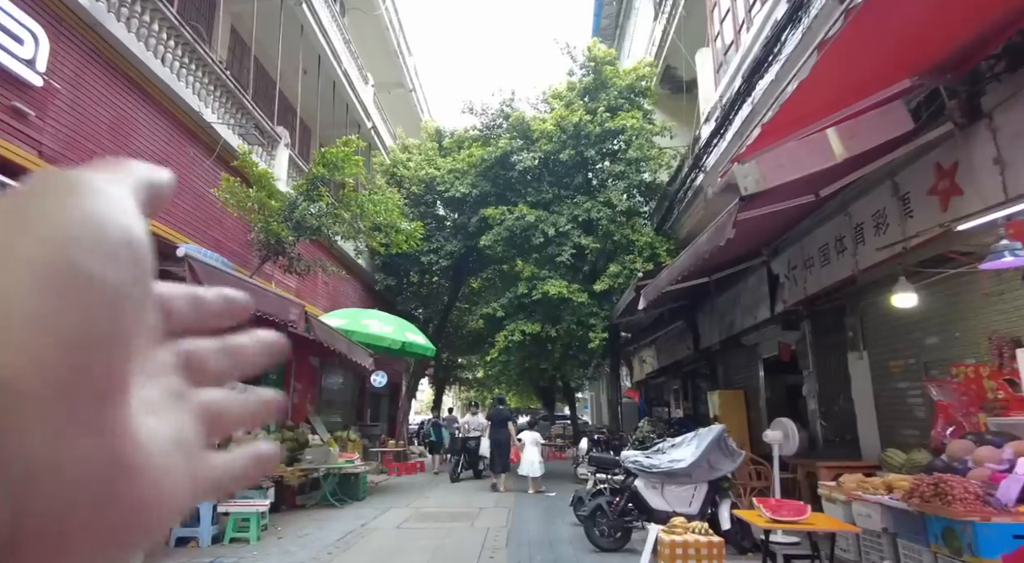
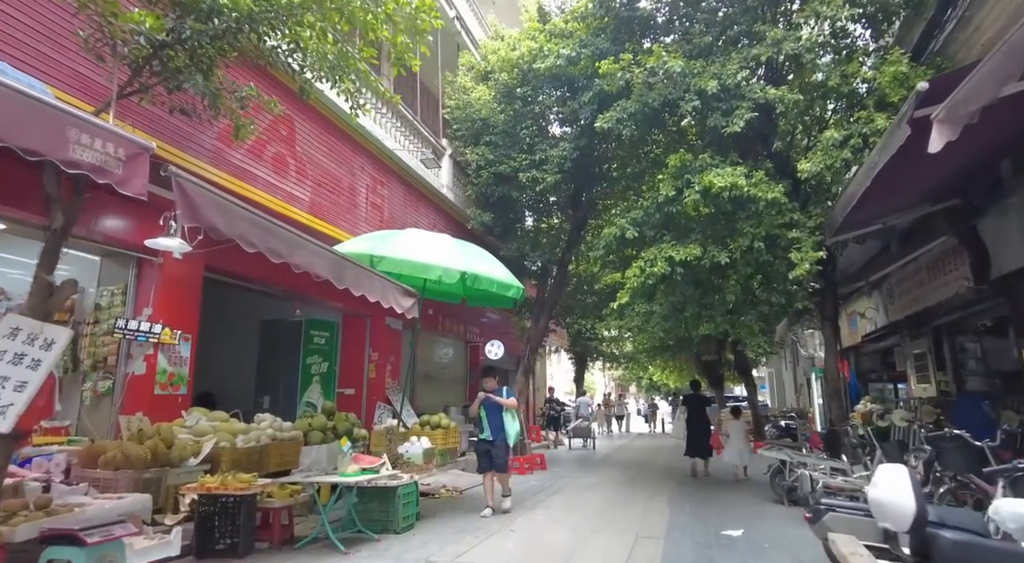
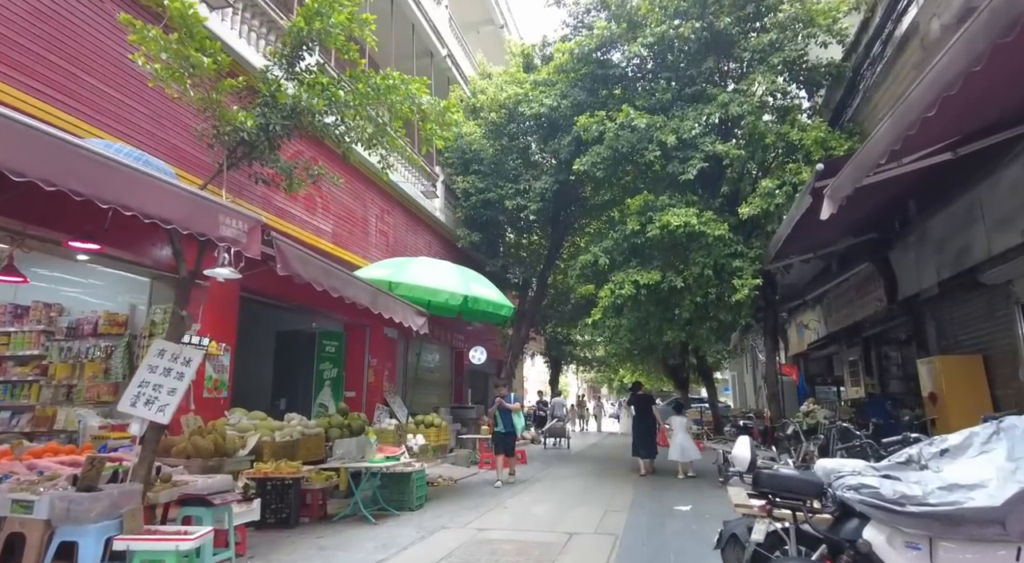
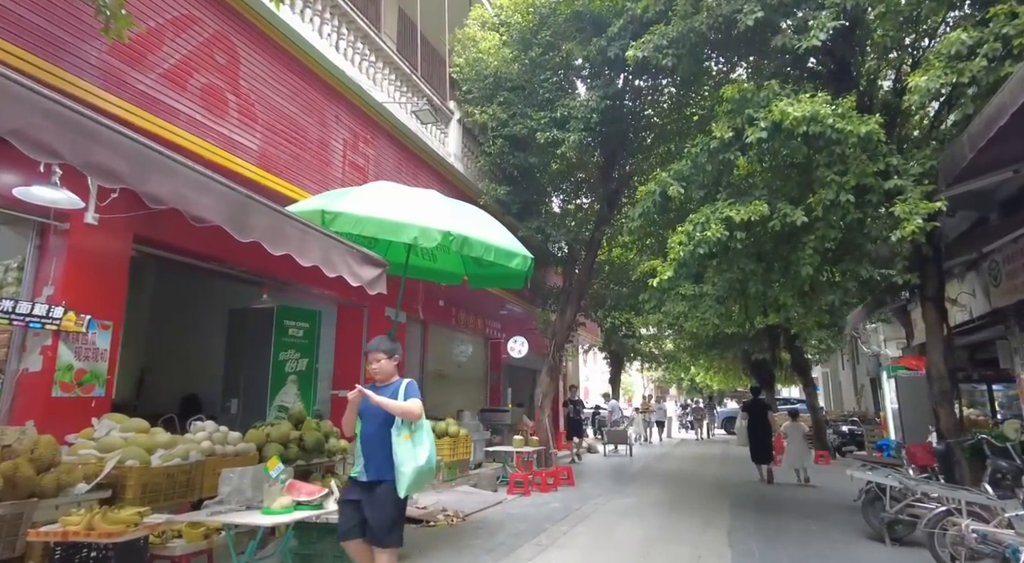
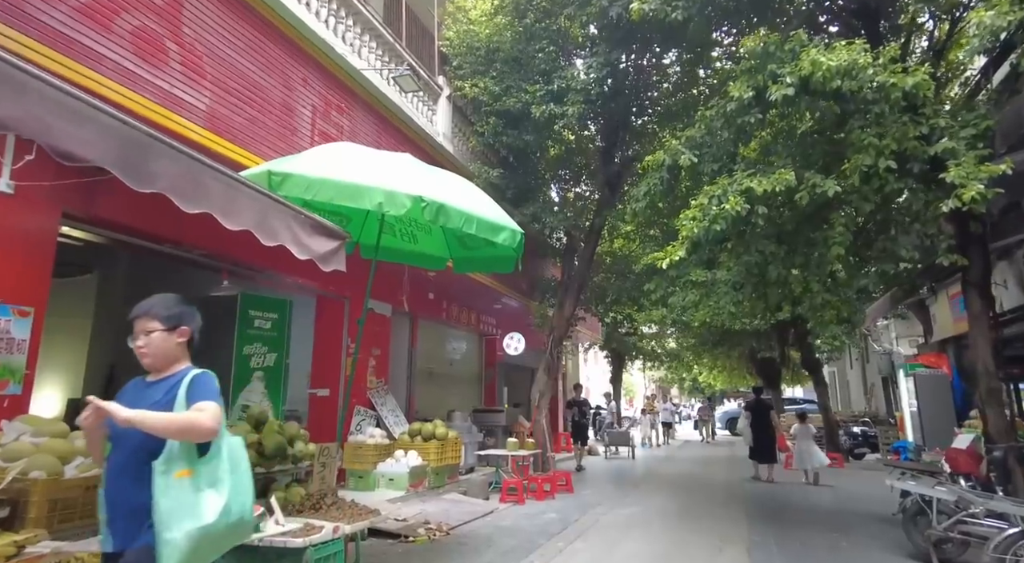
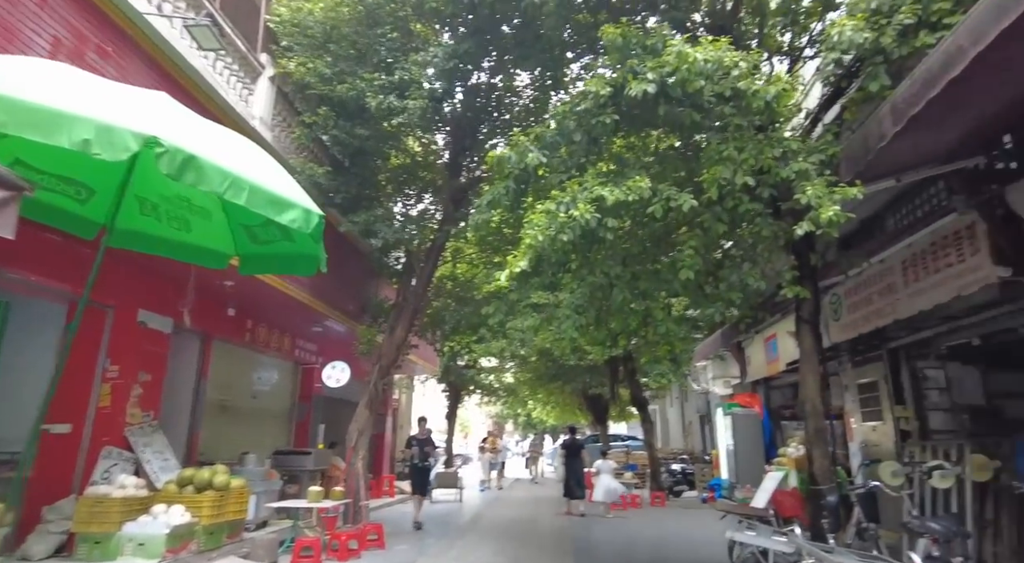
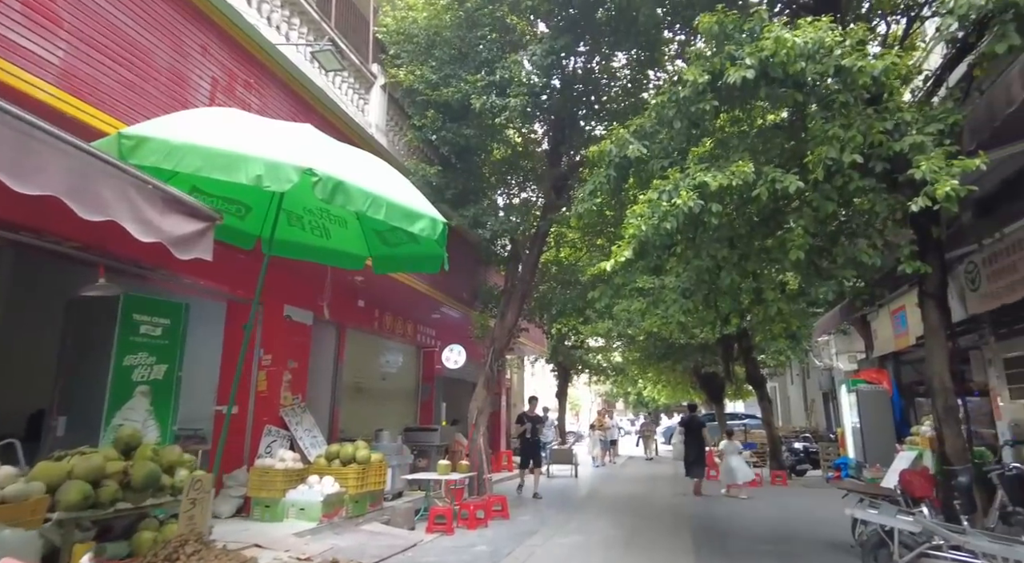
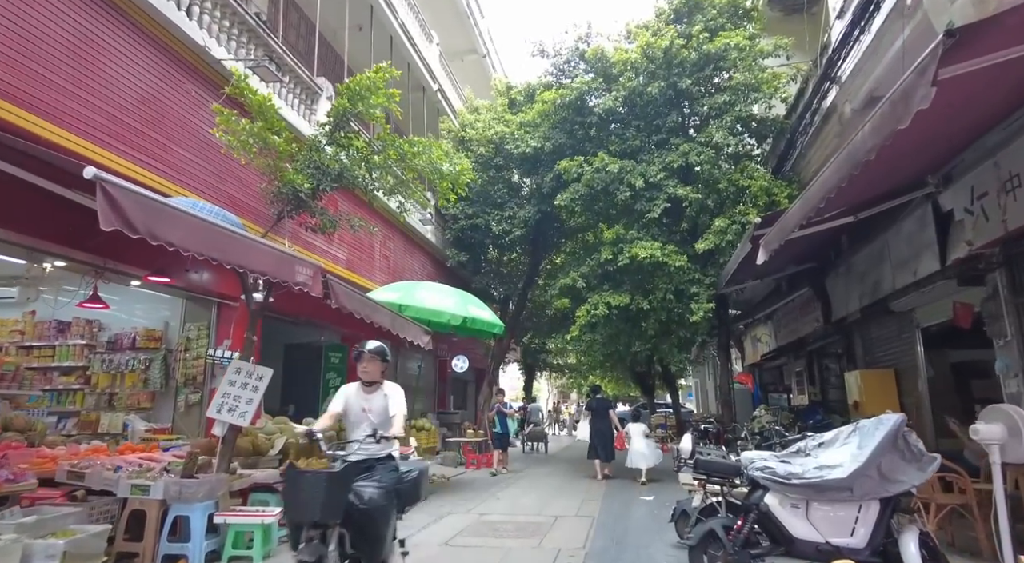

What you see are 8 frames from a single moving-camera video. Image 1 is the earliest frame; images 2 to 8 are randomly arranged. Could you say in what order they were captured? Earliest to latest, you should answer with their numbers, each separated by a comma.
8, 3, 2, 4, 5, 7, 6
